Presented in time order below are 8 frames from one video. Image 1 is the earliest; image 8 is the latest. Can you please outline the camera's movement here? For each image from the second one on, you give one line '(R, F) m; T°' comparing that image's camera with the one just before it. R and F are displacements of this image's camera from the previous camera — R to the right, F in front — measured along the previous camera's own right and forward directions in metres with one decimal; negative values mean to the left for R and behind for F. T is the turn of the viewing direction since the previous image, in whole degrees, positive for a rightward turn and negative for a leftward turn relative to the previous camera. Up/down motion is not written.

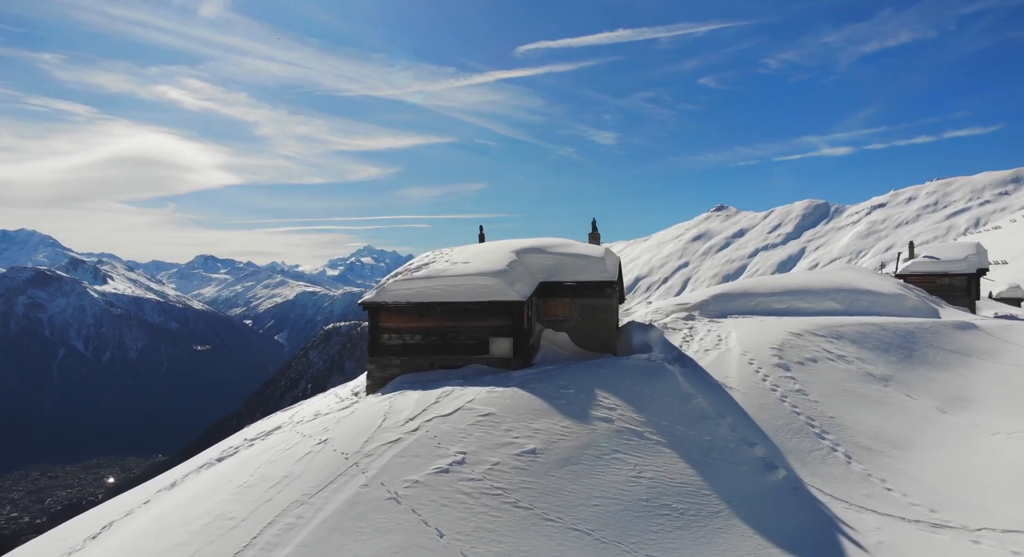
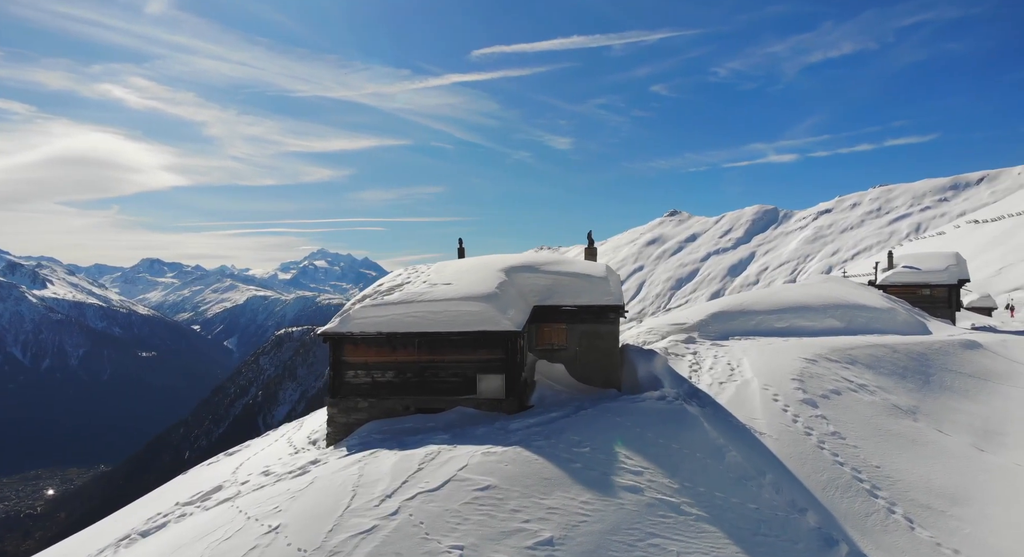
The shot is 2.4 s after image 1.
(-0.9, +3.2) m; +4°
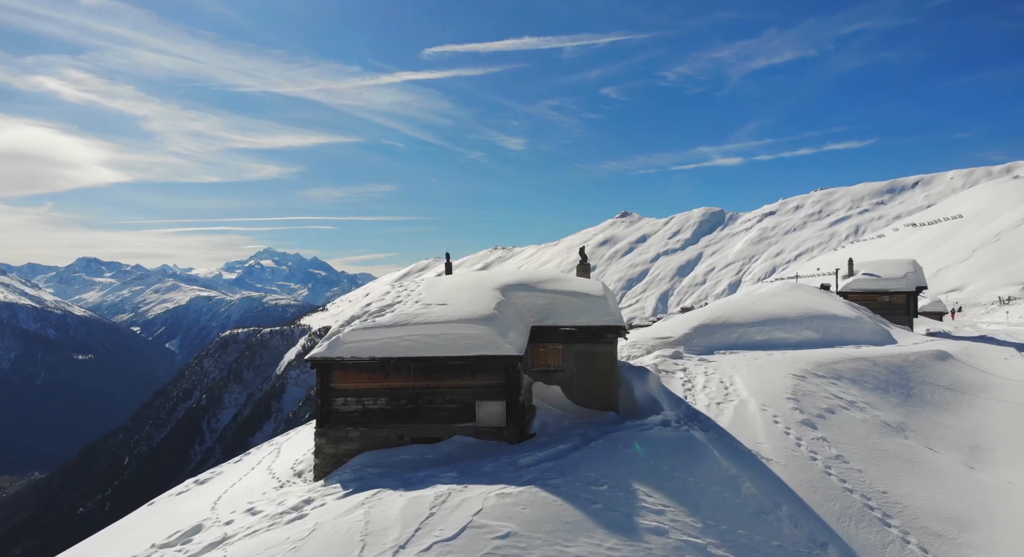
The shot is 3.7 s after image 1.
(-1.2, +0.9) m; +4°
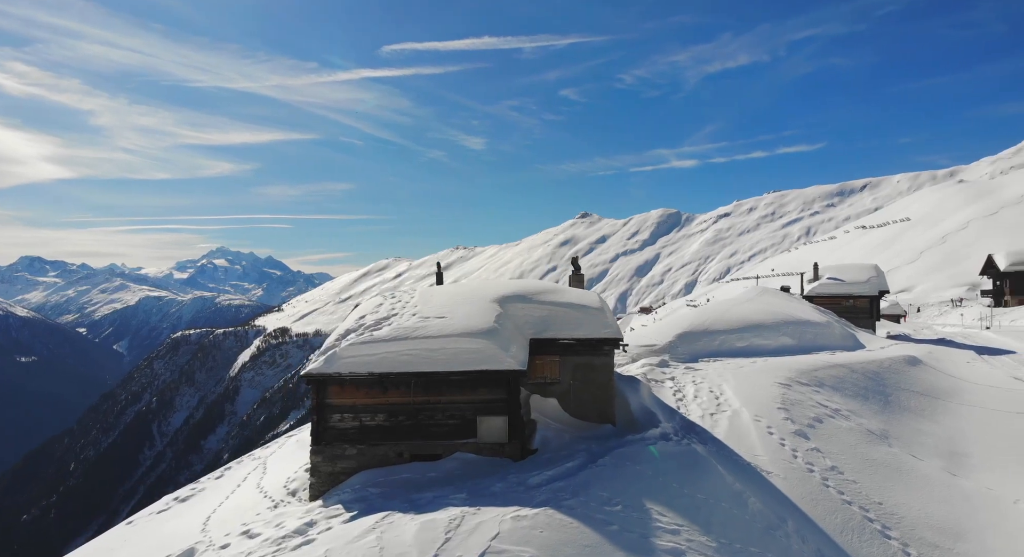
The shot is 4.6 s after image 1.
(-1.0, +0.3) m; +3°
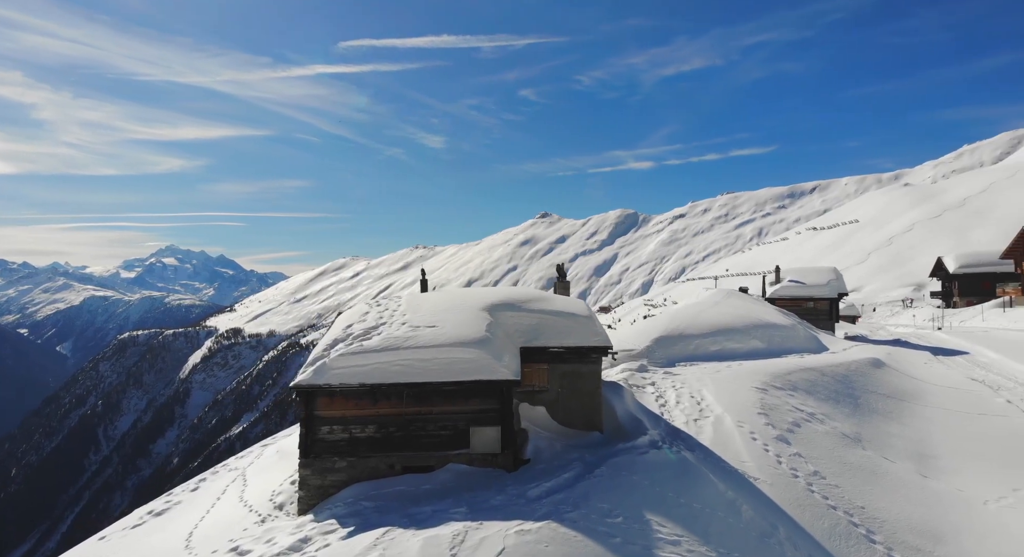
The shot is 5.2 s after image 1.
(-0.8, +0.1) m; +4°
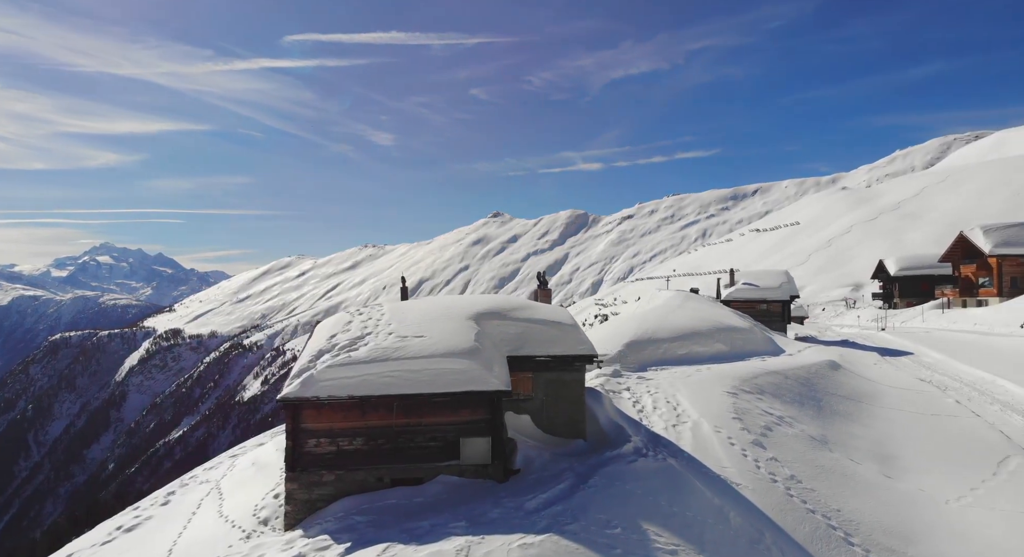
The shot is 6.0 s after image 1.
(-1.0, 0.0) m; +4°
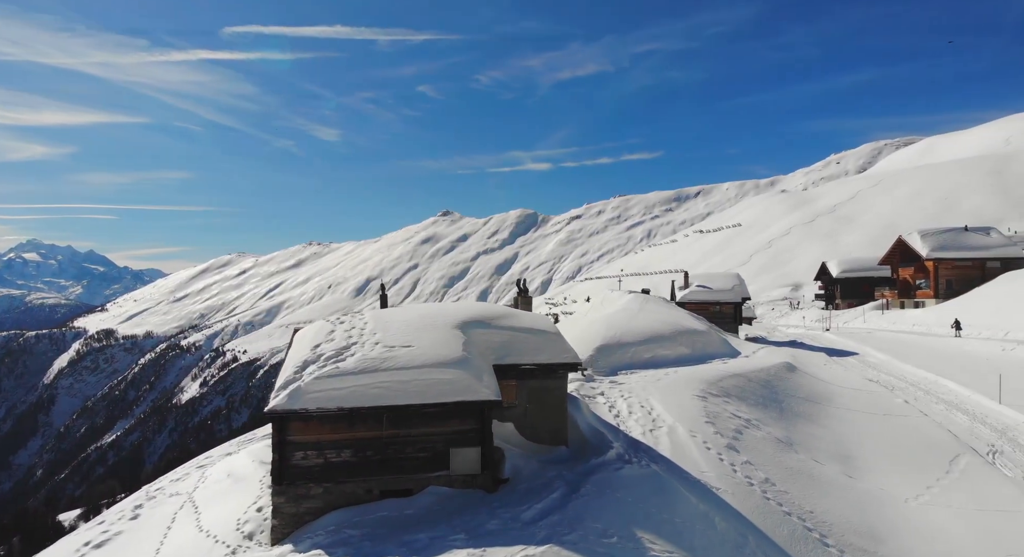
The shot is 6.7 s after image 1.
(-1.0, 0.0) m; +4°
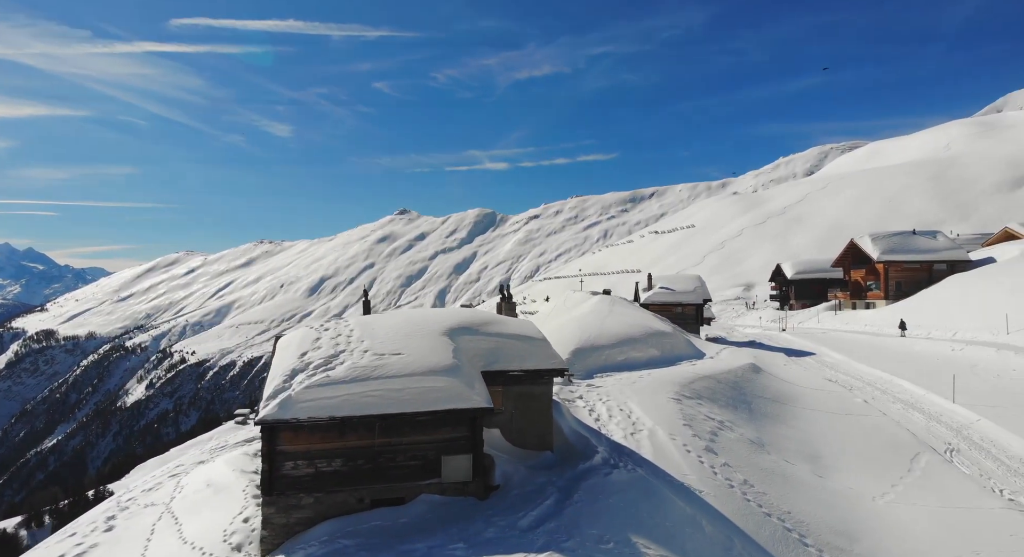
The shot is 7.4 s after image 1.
(-0.8, -0.1) m; +4°
